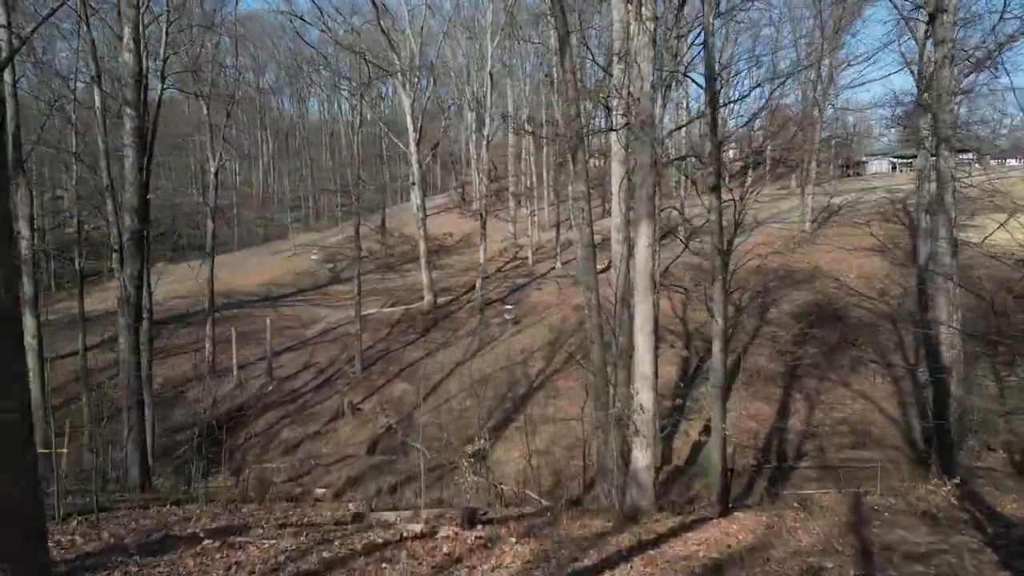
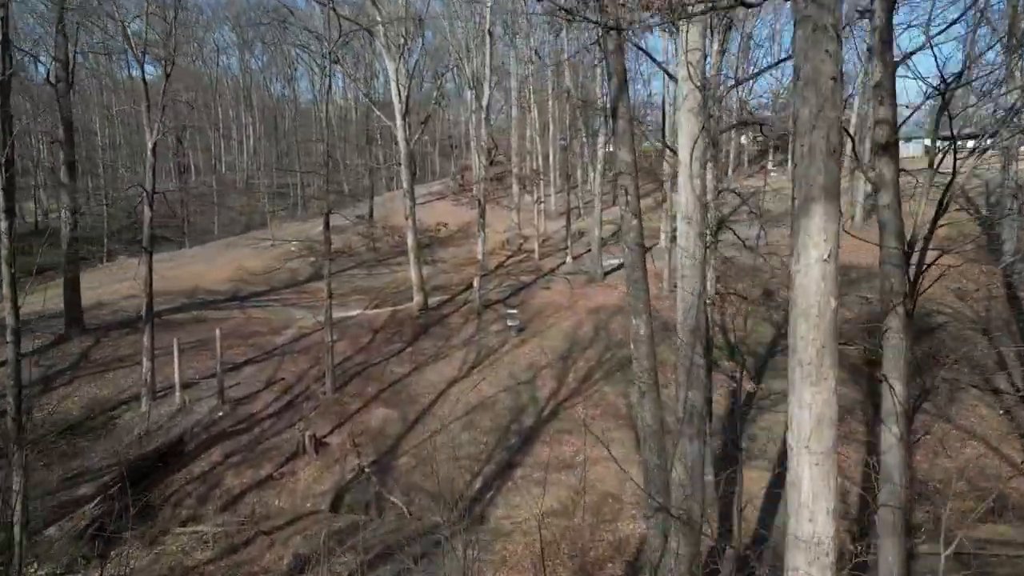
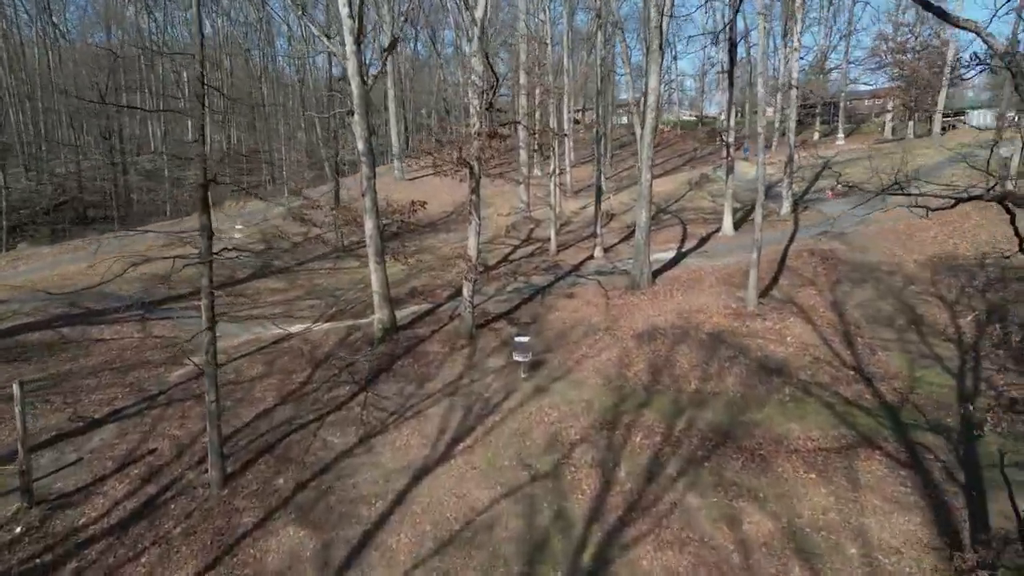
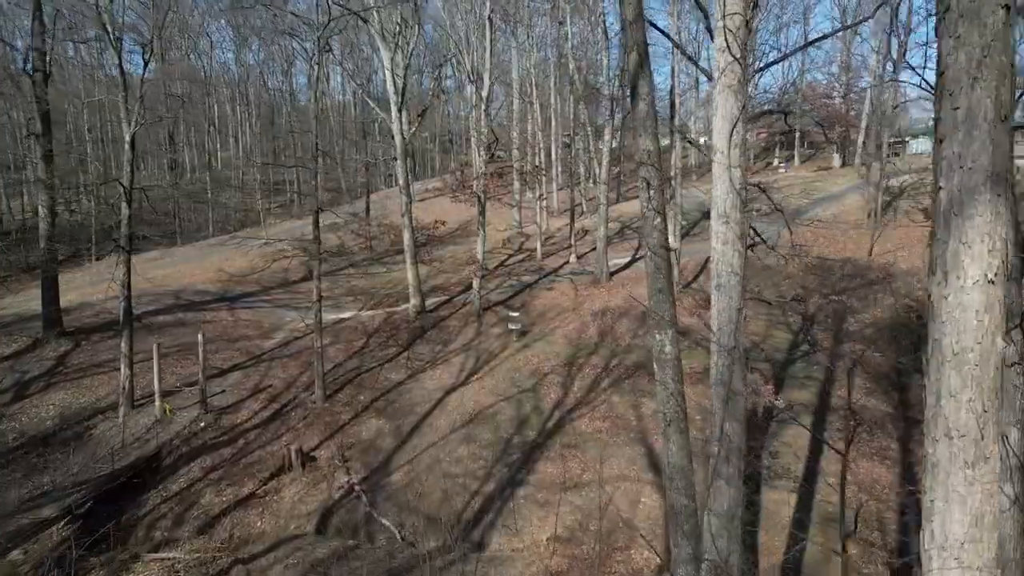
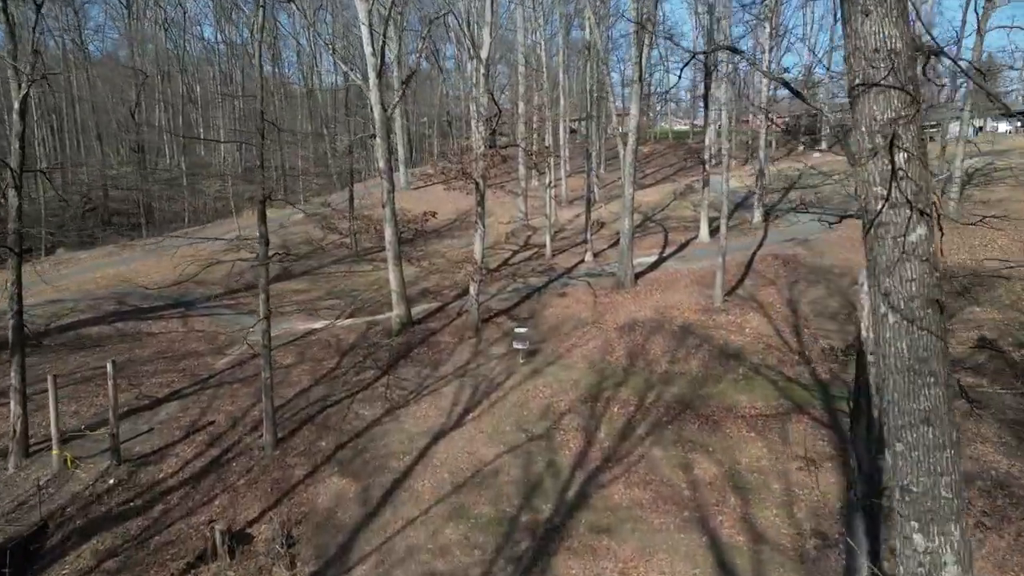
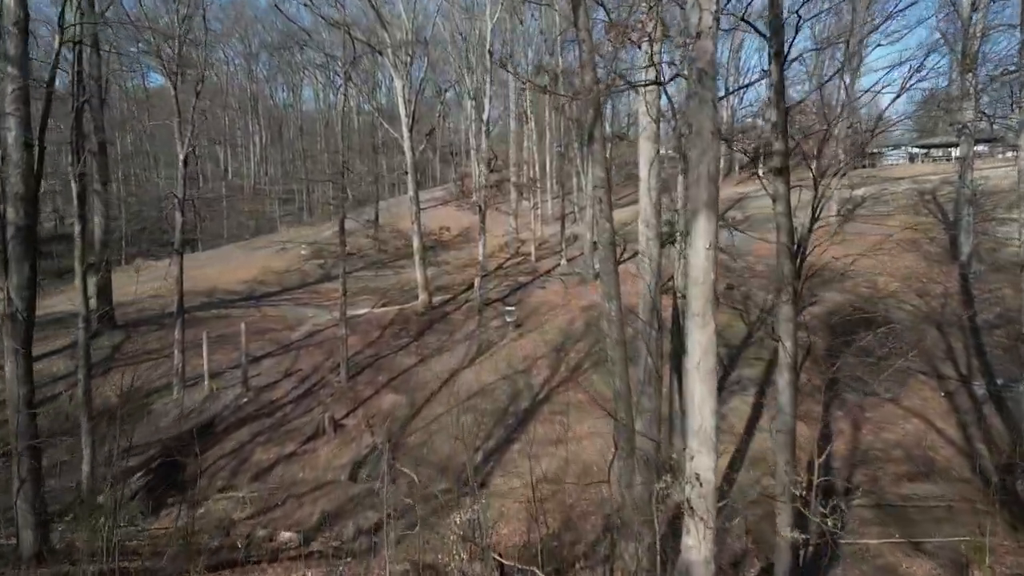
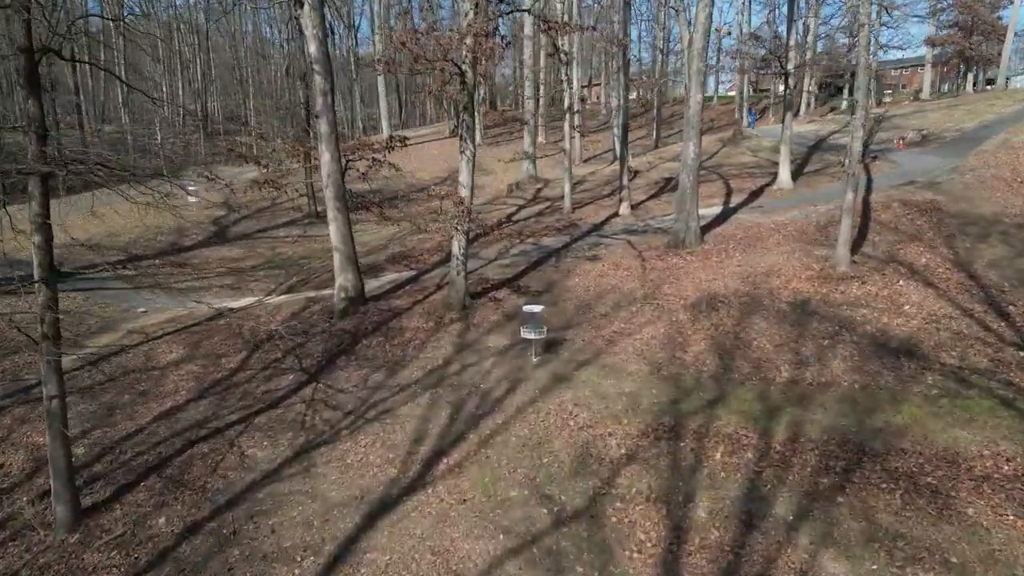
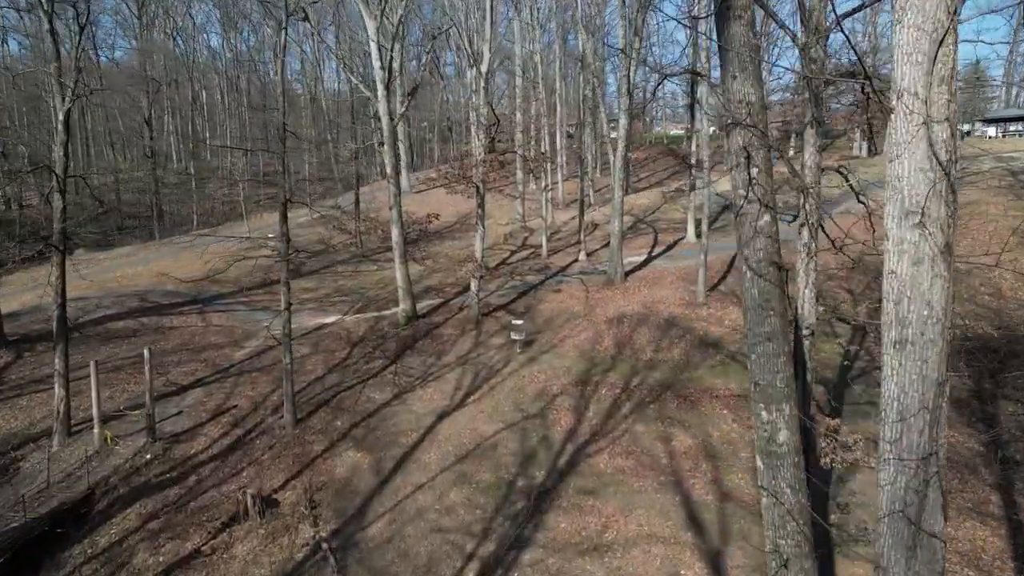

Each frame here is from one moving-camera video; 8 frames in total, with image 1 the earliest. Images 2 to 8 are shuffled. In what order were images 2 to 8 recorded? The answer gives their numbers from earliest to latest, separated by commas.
6, 2, 4, 8, 5, 3, 7
